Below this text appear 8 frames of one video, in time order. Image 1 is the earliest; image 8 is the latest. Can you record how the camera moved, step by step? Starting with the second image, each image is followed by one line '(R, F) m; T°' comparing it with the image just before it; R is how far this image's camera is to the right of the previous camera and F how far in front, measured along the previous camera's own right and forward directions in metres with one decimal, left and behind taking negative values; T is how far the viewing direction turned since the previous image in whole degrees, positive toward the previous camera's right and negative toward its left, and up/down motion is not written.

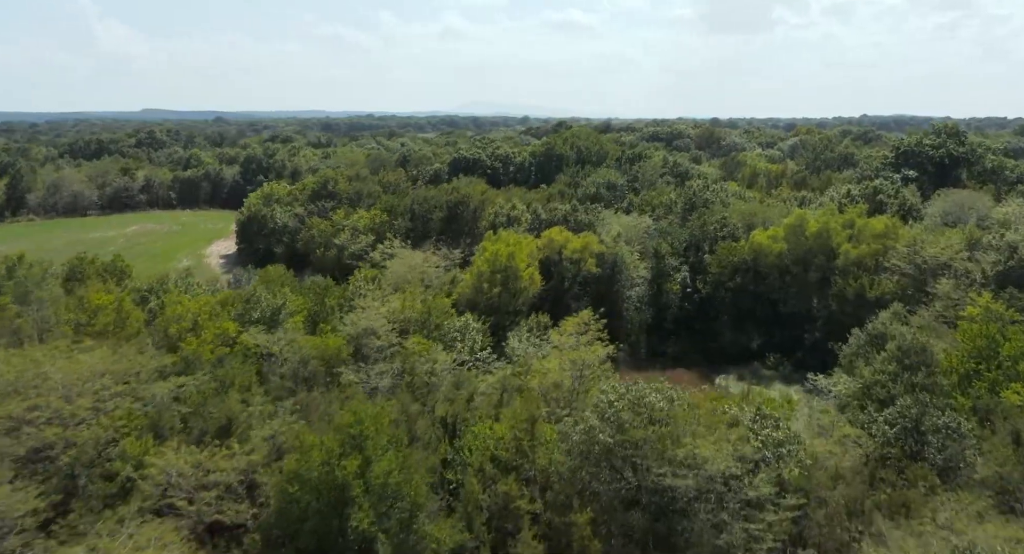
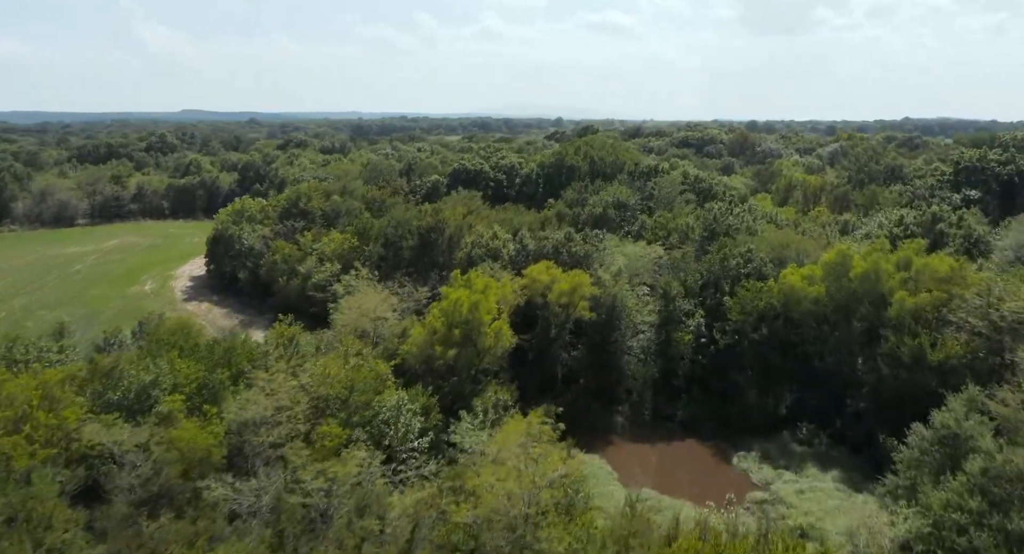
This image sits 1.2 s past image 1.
(+2.6, +6.7) m; -3°
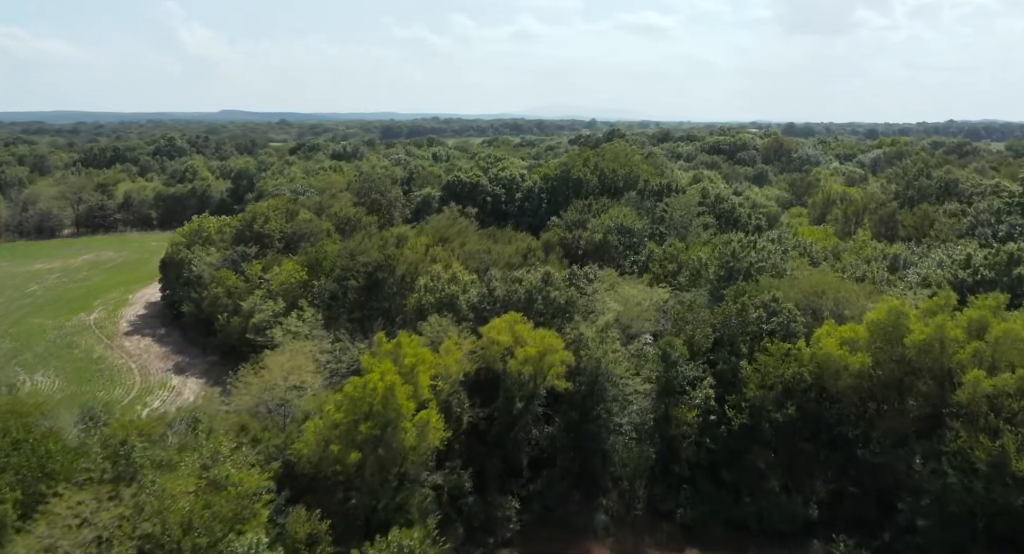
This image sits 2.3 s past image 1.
(+2.7, +6.8) m; -3°
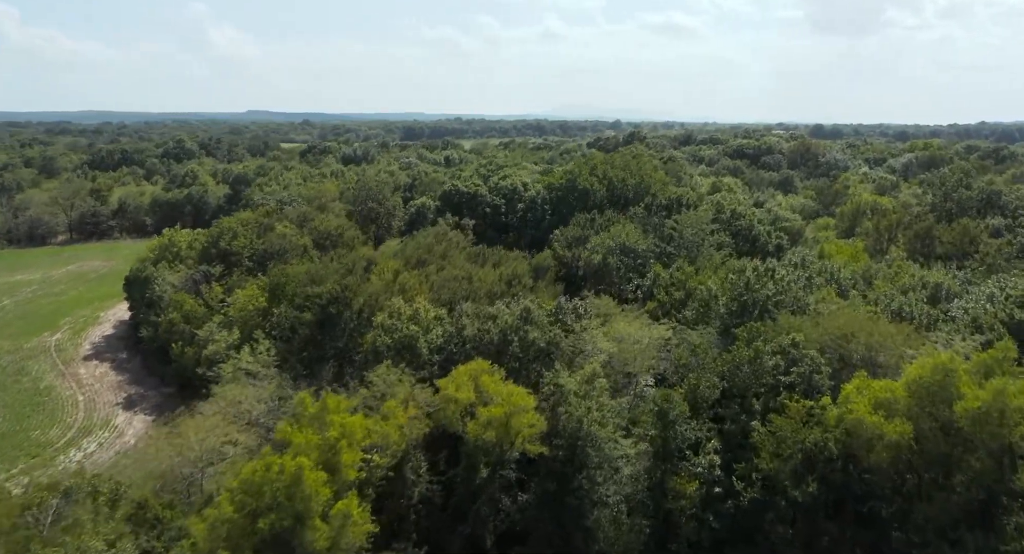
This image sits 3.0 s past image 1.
(+1.7, +4.1) m; -2°
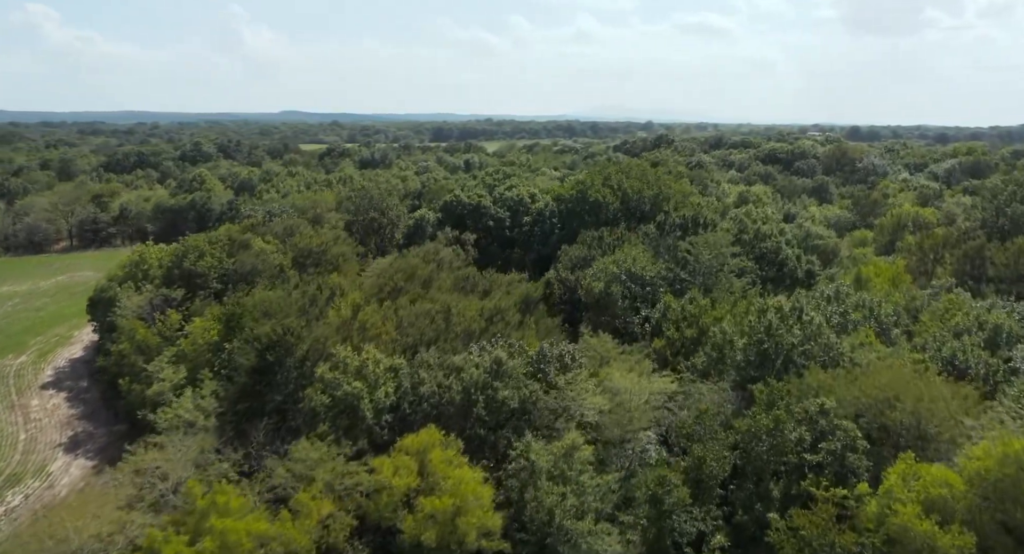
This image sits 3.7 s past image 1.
(+1.7, +4.2) m; -2°
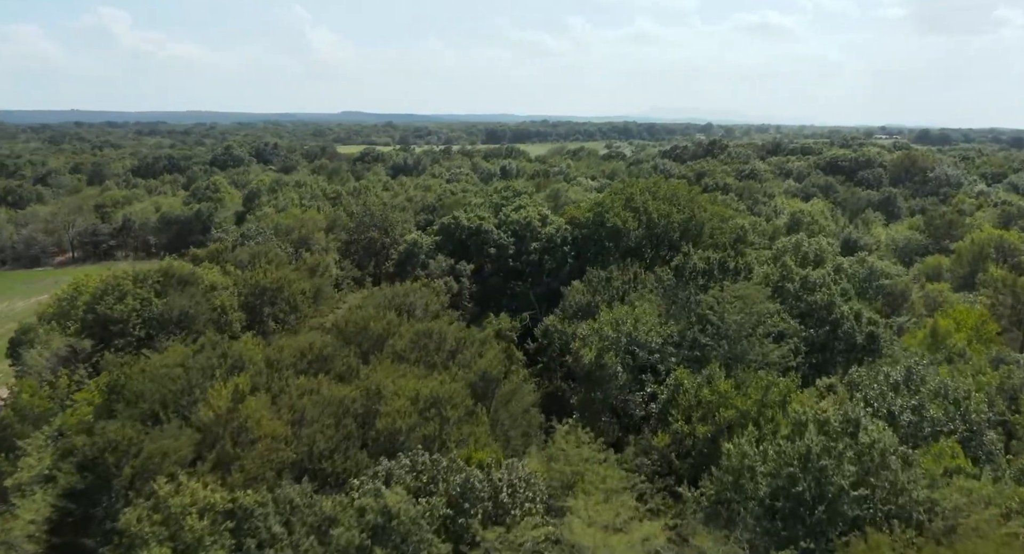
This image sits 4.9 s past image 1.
(+2.9, +6.9) m; -4°
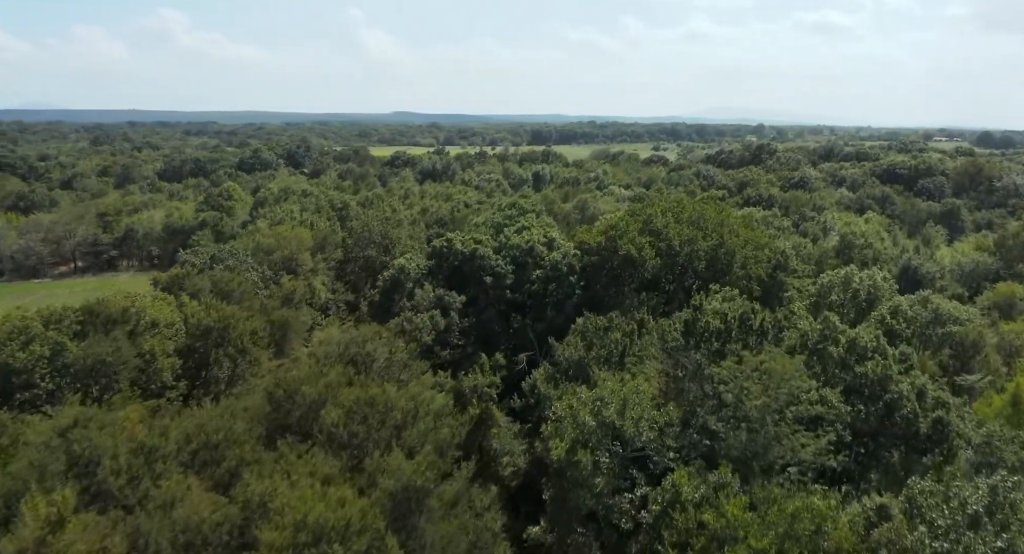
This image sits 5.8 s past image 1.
(+2.4, +5.5) m; -4°
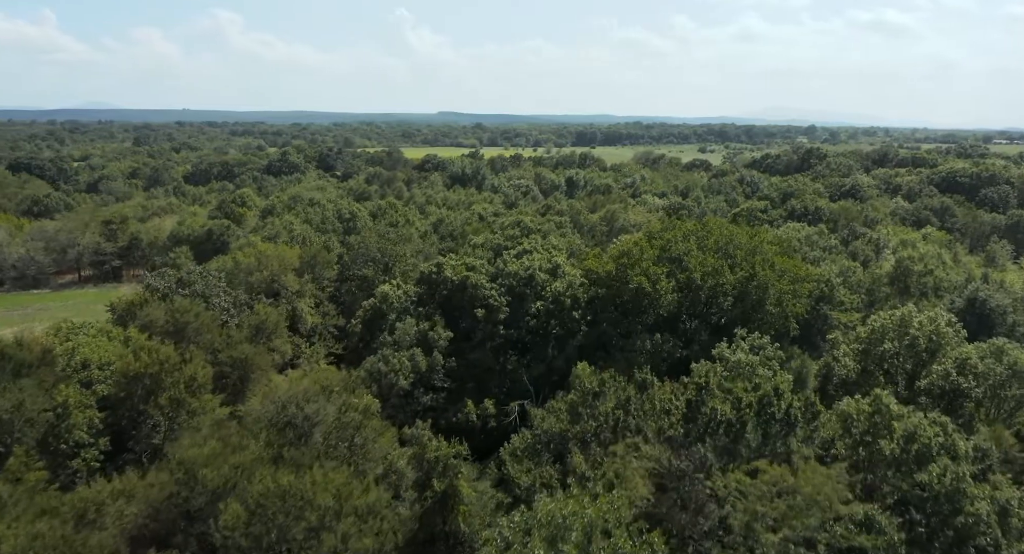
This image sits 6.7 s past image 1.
(+2.1, +4.8) m; -3°
